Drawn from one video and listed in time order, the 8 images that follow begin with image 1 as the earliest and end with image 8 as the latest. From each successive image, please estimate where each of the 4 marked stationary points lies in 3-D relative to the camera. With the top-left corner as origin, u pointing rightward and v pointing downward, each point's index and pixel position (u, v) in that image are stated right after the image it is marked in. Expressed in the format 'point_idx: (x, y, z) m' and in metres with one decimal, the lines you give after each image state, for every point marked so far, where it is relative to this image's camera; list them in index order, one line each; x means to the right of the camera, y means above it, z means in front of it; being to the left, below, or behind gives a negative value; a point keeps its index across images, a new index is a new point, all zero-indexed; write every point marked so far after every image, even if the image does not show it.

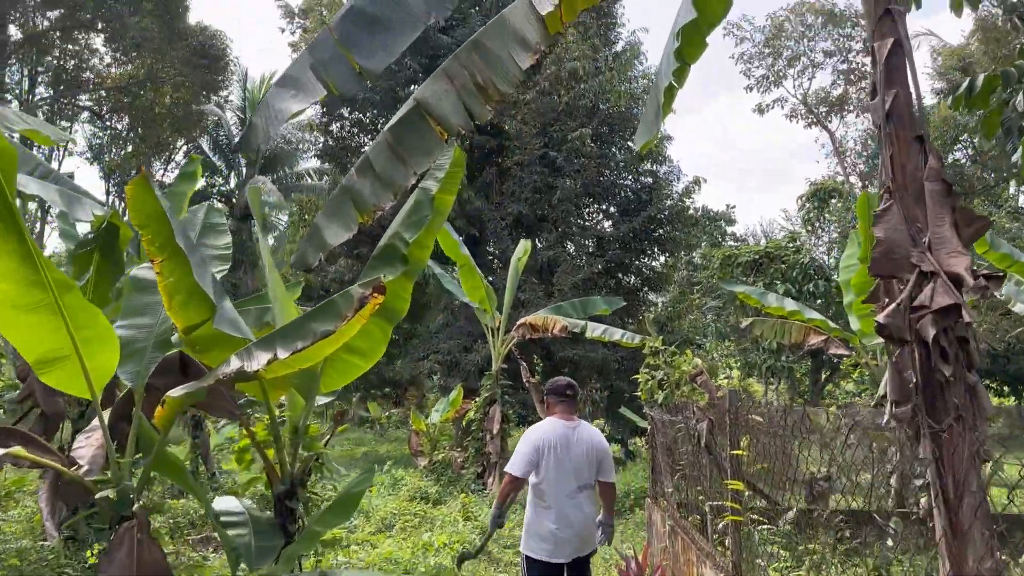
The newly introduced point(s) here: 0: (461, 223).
0: (-0.7, +0.9, +11.2) m
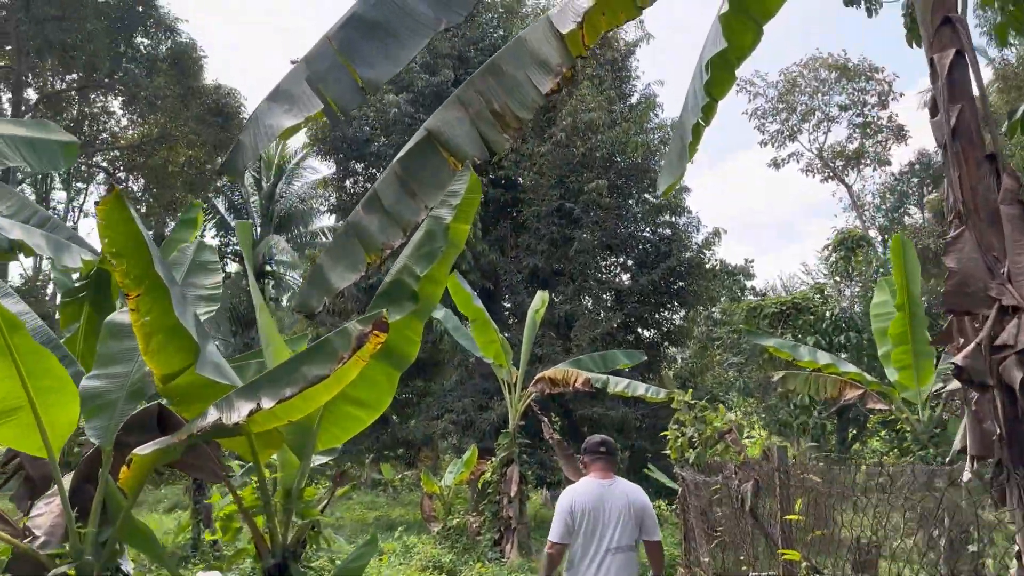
0: (-0.5, +0.2, +10.9) m
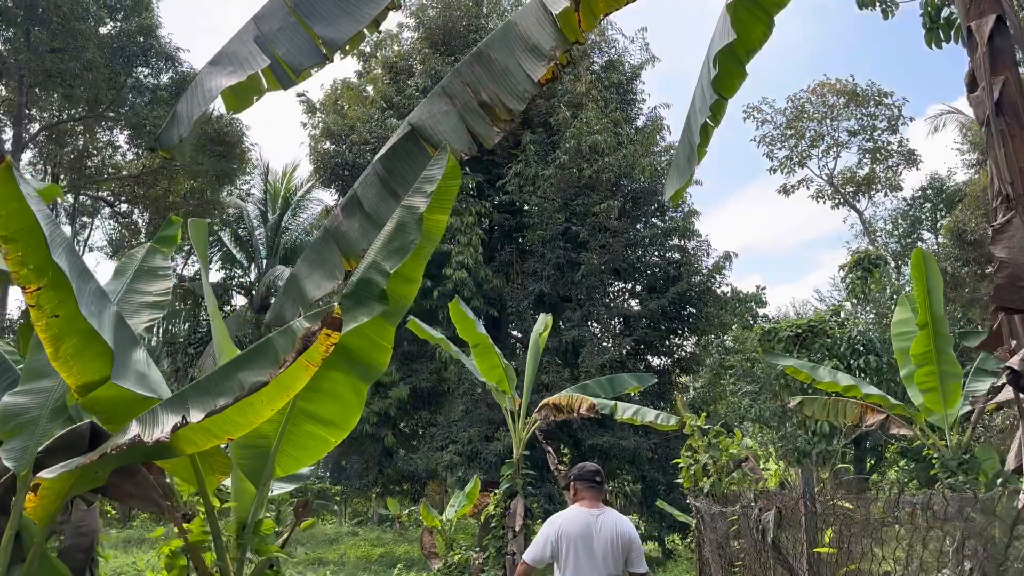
0: (-0.4, -0.2, +10.6) m
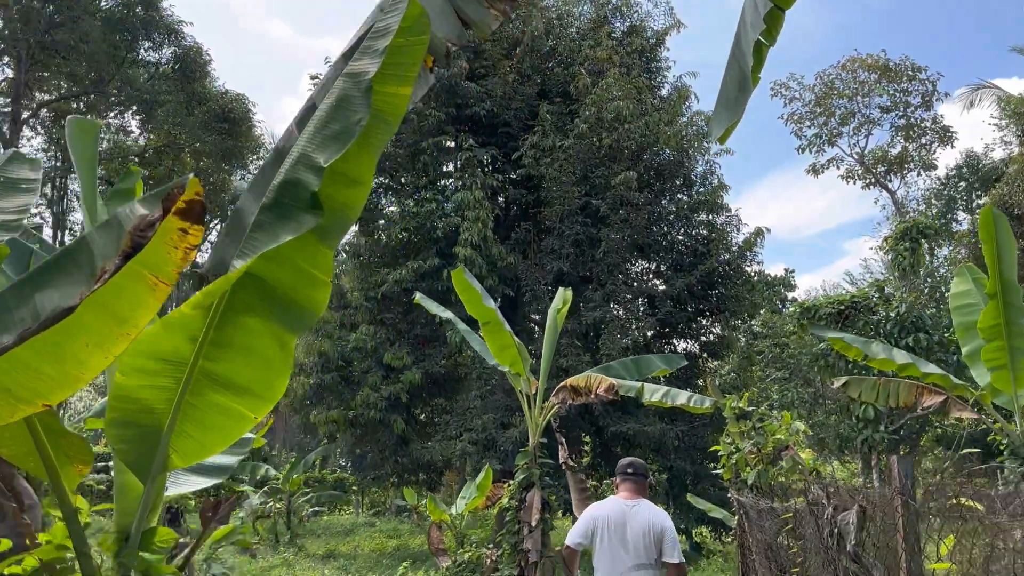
0: (-0.2, +0.1, +10.0) m
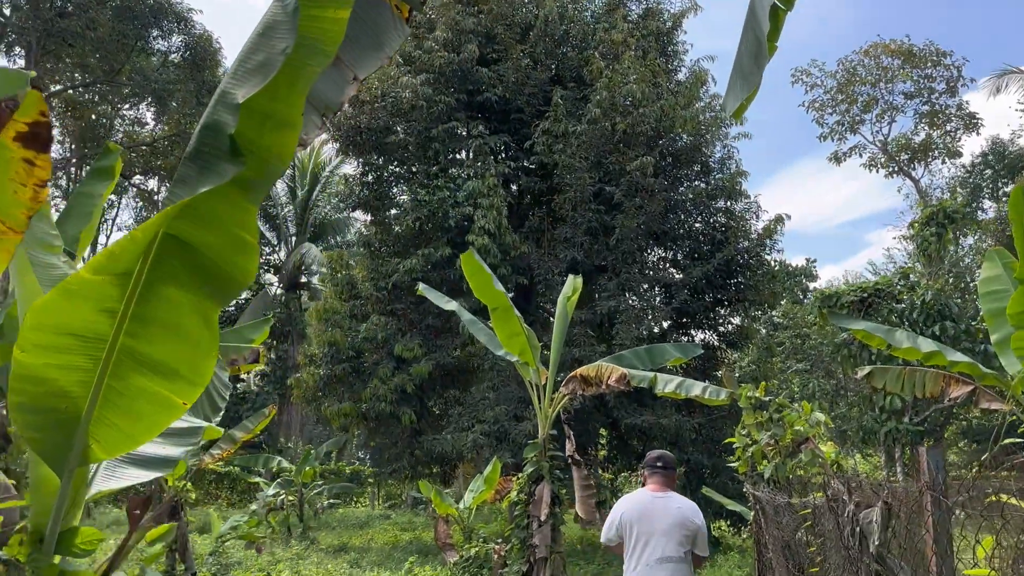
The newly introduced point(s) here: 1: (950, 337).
0: (0.0, +0.2, +9.8) m
1: (+3.6, -0.4, +7.0) m
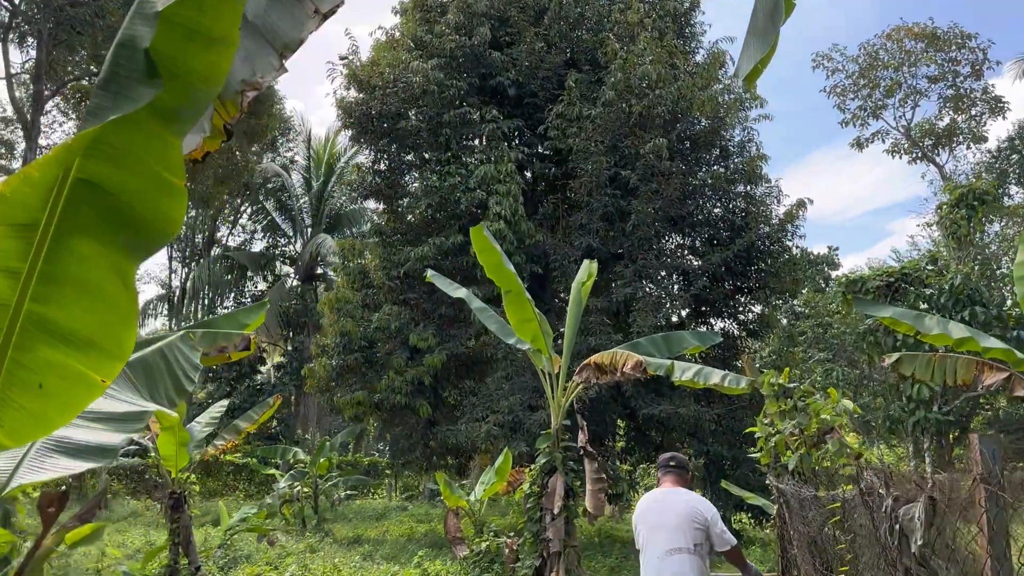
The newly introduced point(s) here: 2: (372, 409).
0: (+0.1, +0.3, +9.6) m
1: (+3.7, -0.3, +6.8) m
2: (-1.6, -1.4, +10.0) m
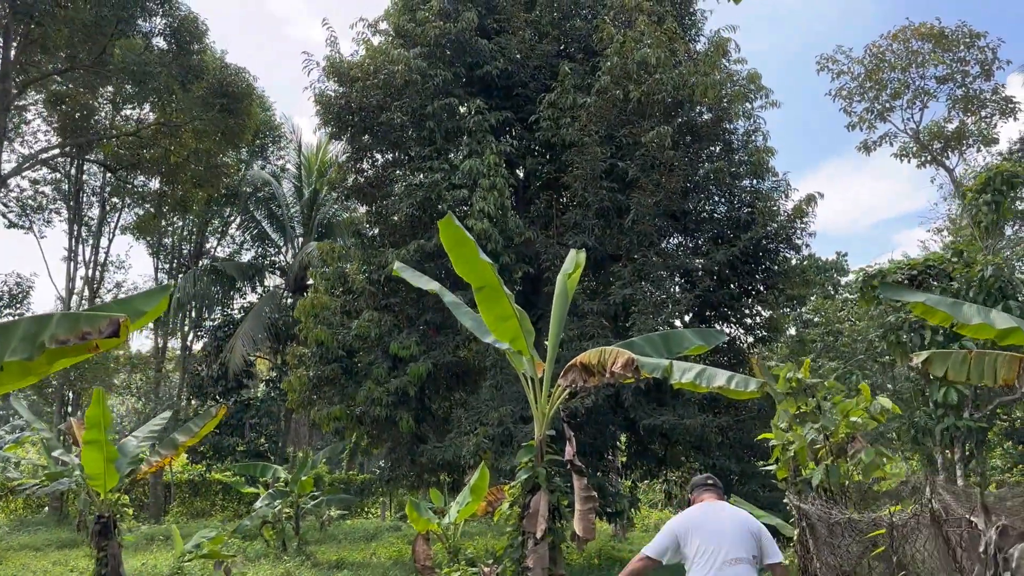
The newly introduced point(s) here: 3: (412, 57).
0: (0.0, +0.3, +9.0) m
1: (+3.5, -0.2, +6.1) m
2: (-1.7, -1.5, +9.4) m
3: (-1.1, +2.5, +9.3) m
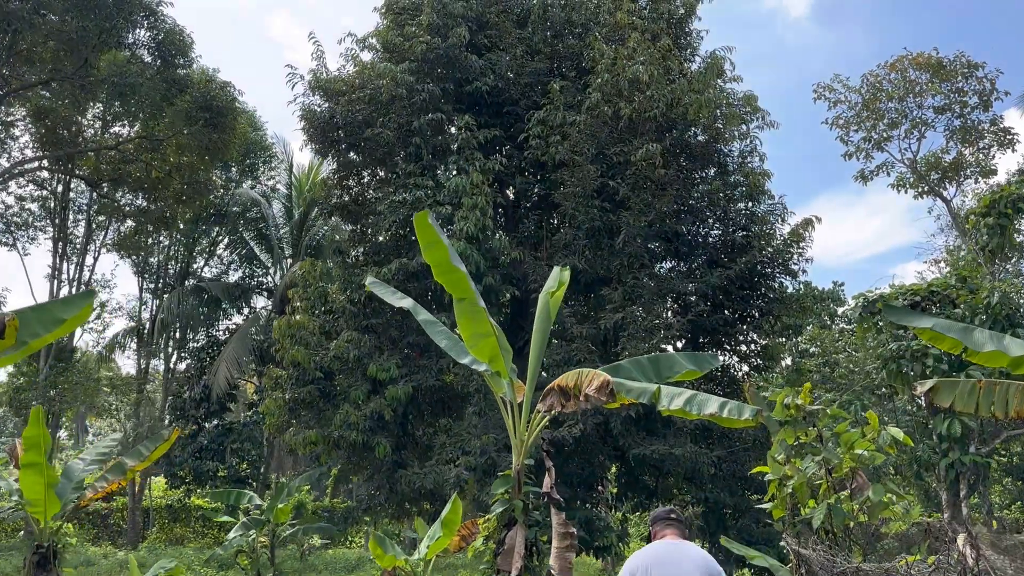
0: (-0.1, +0.1, +8.6) m
1: (+3.4, -0.4, +5.8) m
2: (-1.9, -1.7, +9.0) m
3: (-1.2, +2.3, +9.0) m
